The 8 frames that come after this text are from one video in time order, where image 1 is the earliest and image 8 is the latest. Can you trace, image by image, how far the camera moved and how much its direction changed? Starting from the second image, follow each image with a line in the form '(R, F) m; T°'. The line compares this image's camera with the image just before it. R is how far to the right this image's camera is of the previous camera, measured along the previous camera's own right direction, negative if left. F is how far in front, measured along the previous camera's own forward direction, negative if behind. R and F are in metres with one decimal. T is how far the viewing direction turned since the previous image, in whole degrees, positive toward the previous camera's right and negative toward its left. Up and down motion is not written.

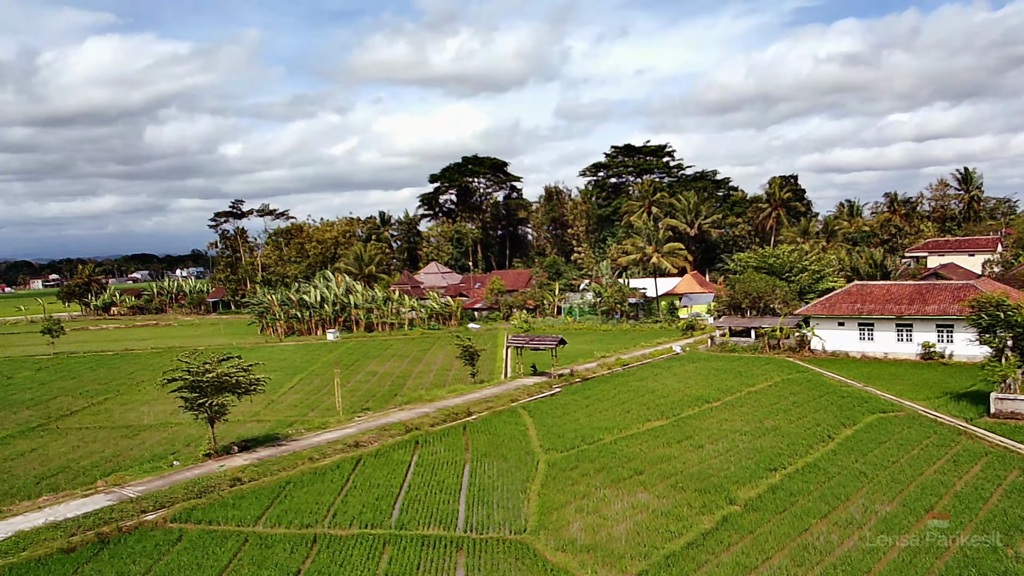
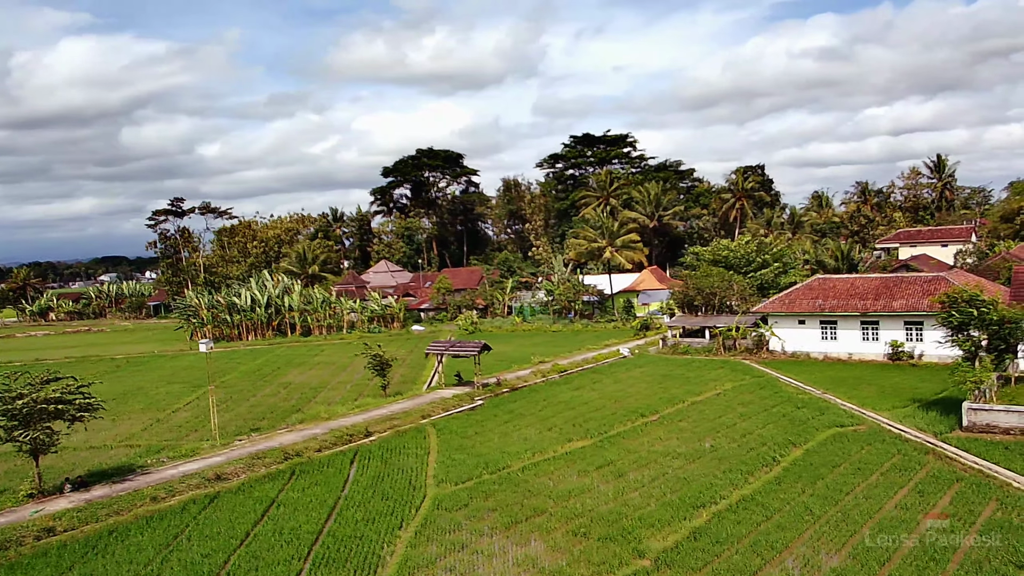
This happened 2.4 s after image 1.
(+1.9, +3.2) m; +1°
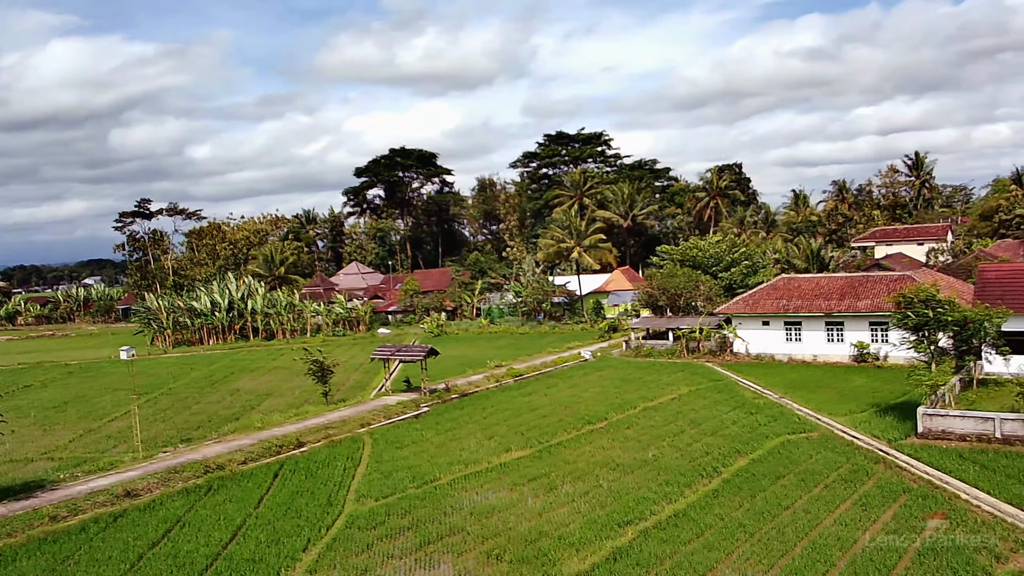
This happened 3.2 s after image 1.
(+1.2, +1.0) m; +1°
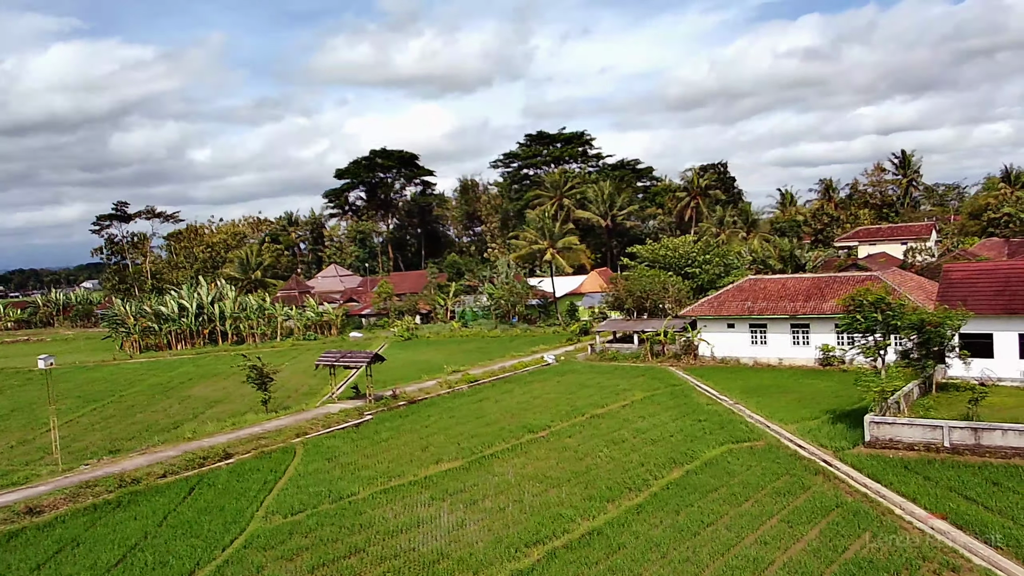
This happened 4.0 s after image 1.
(+1.5, +0.8) m; 0°
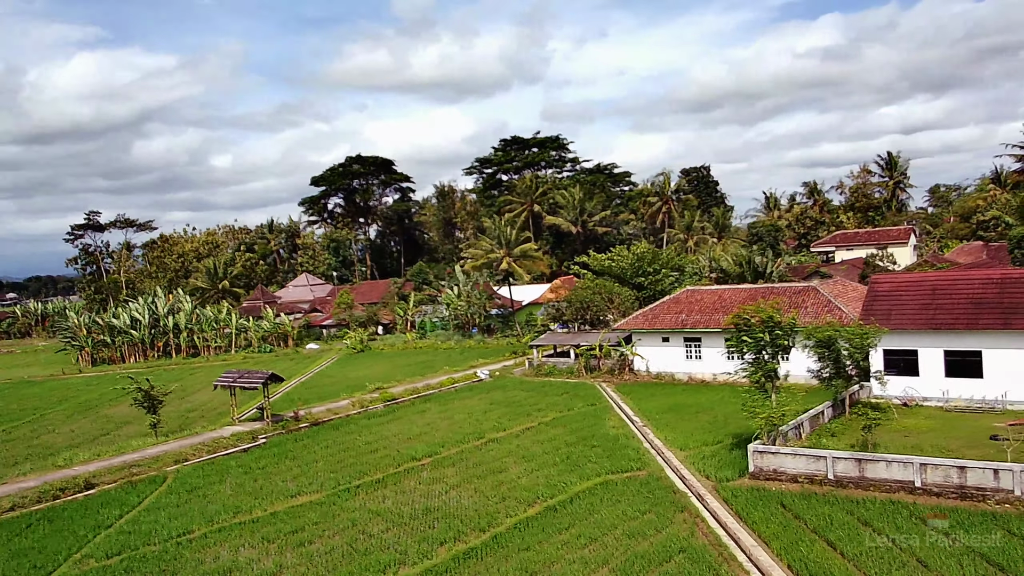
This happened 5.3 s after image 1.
(+2.9, +1.1) m; -1°
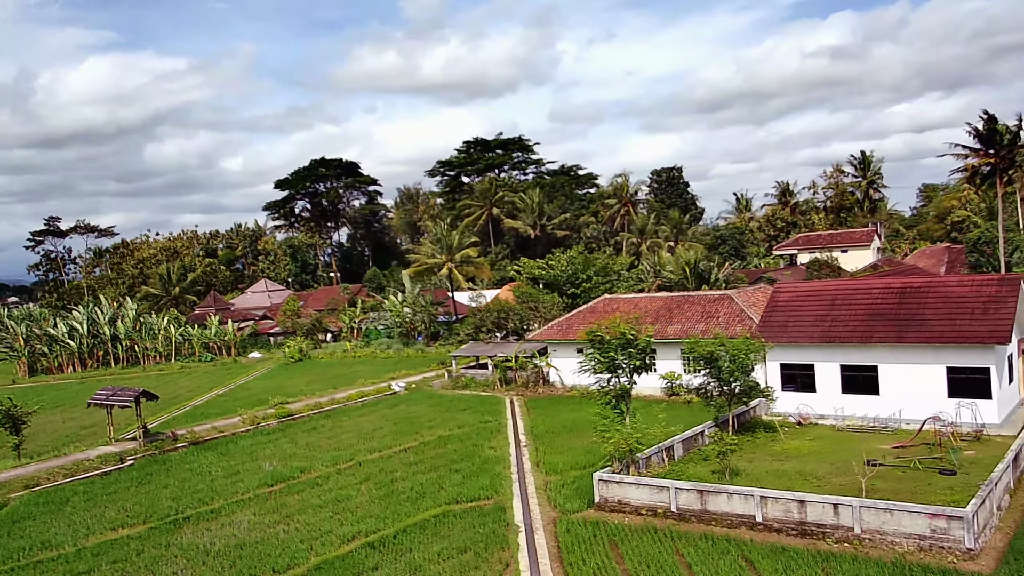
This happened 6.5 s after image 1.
(+3.1, +1.1) m; -1°
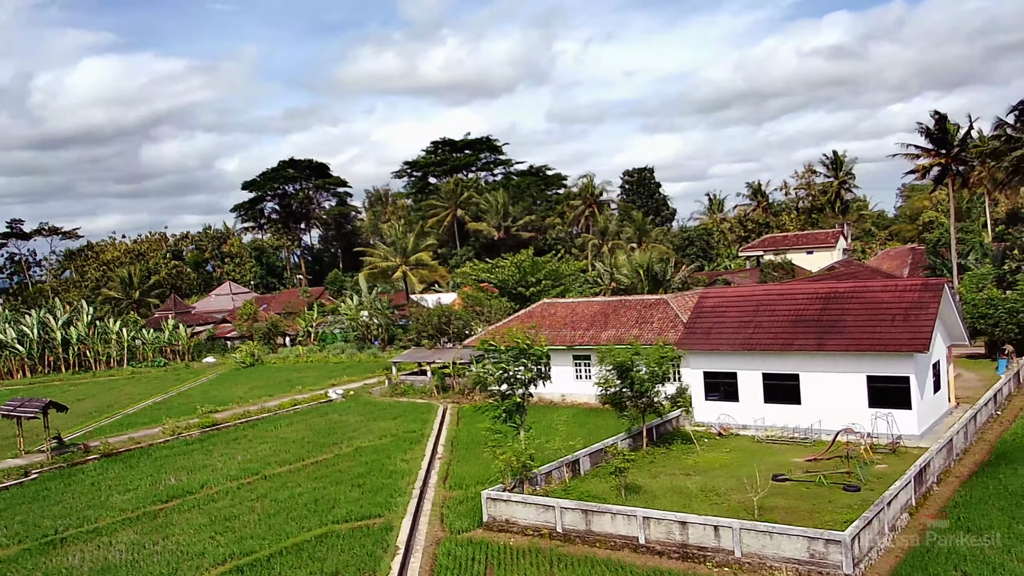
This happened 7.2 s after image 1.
(+1.8, +0.7) m; 0°
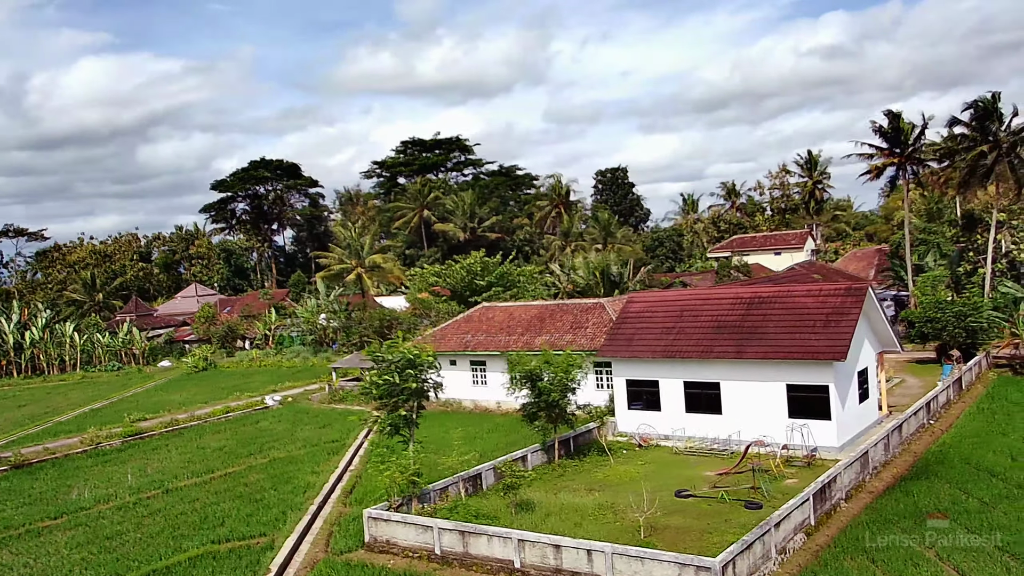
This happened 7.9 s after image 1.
(+1.7, +0.7) m; 0°
